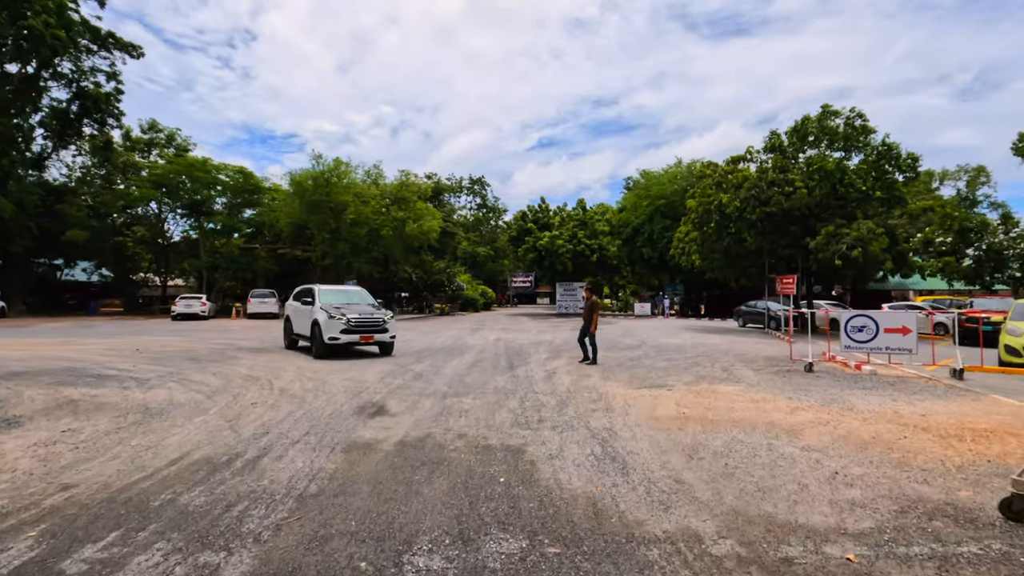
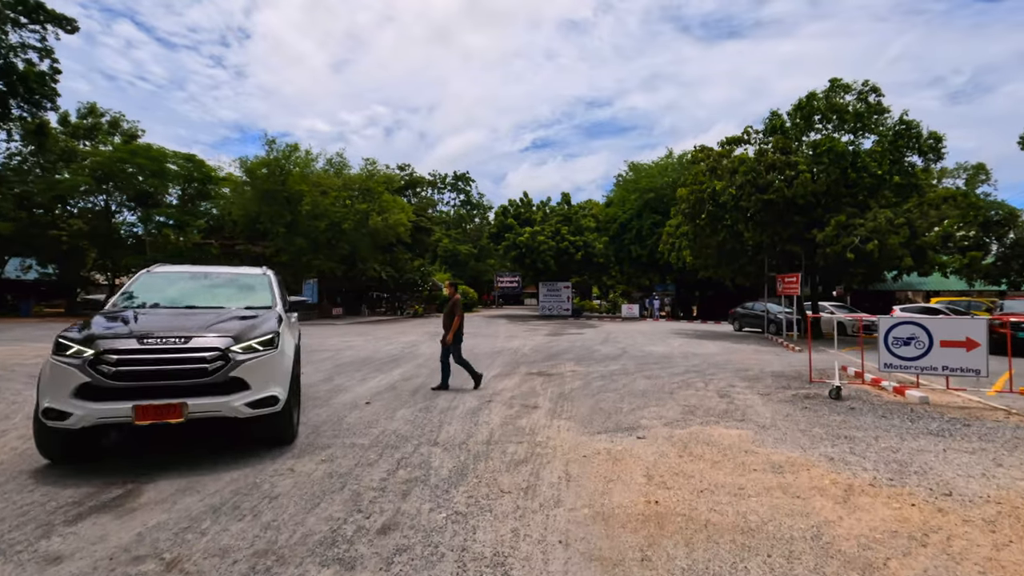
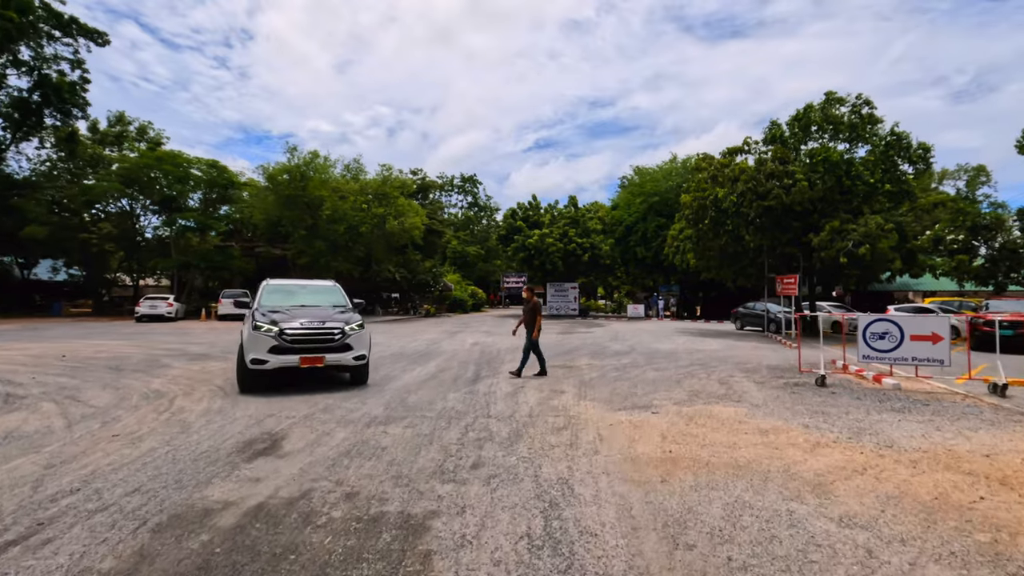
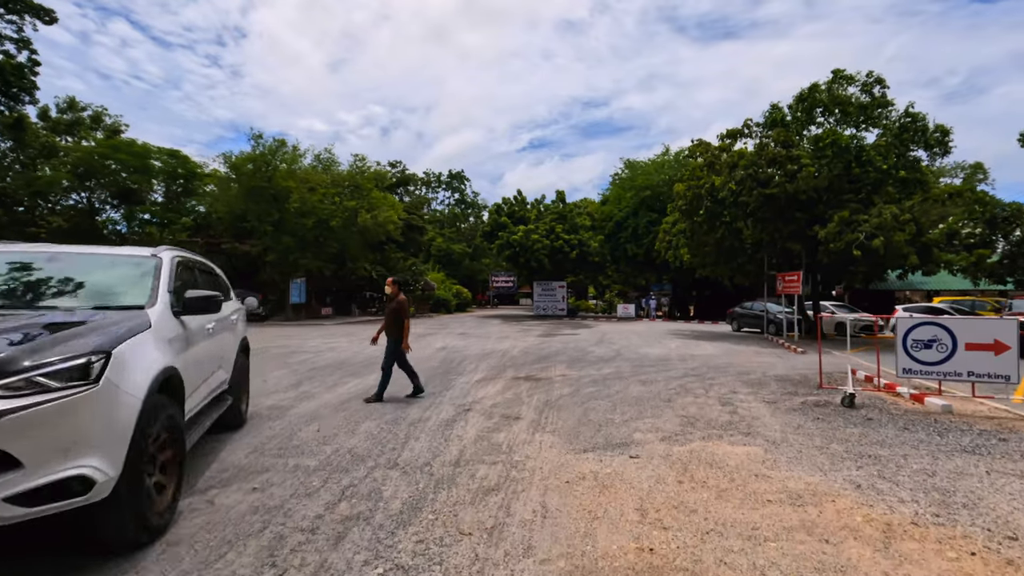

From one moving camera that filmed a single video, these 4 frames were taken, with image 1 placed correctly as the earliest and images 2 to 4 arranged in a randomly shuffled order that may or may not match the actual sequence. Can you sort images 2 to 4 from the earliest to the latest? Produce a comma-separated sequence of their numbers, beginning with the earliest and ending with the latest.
3, 2, 4
